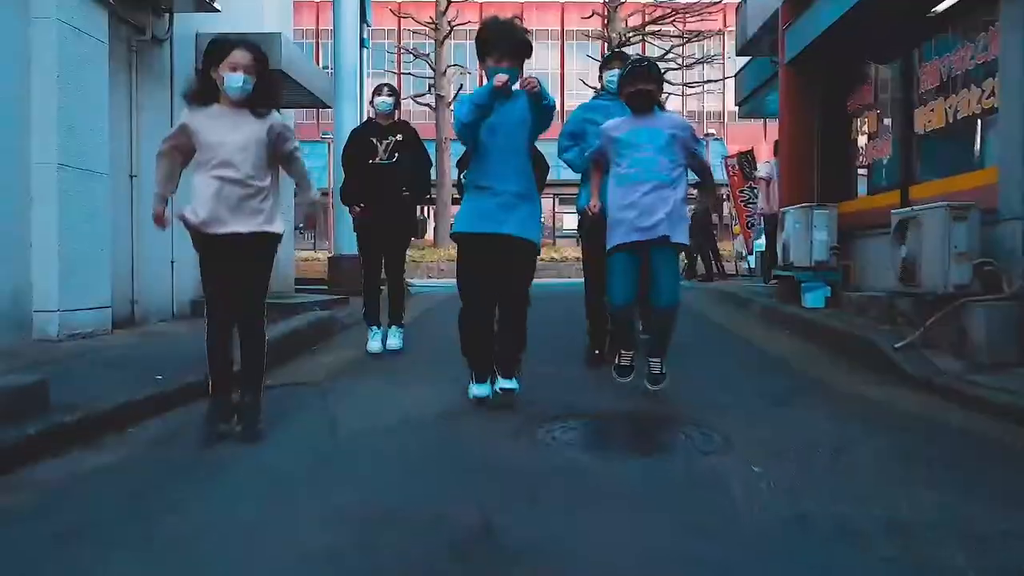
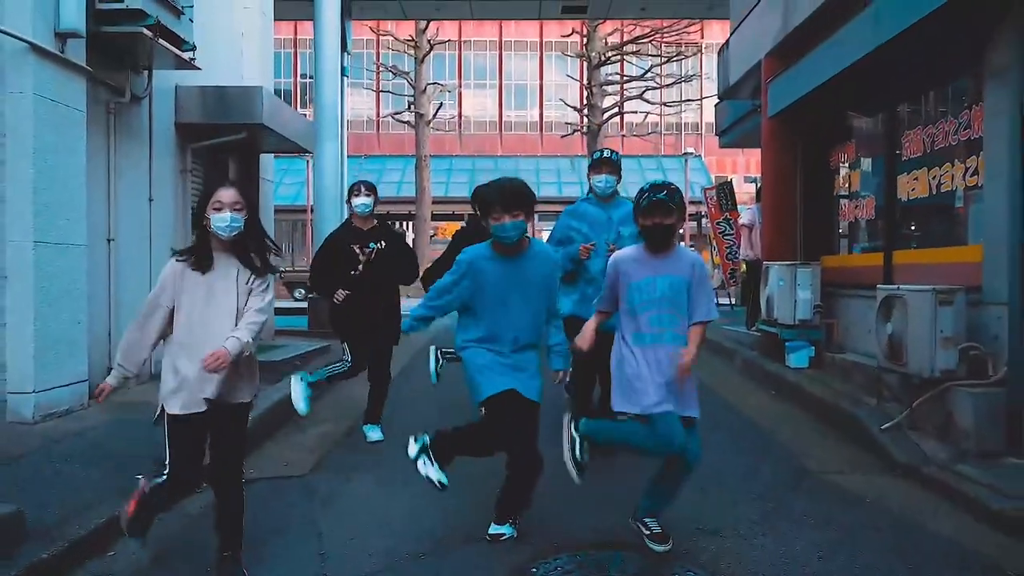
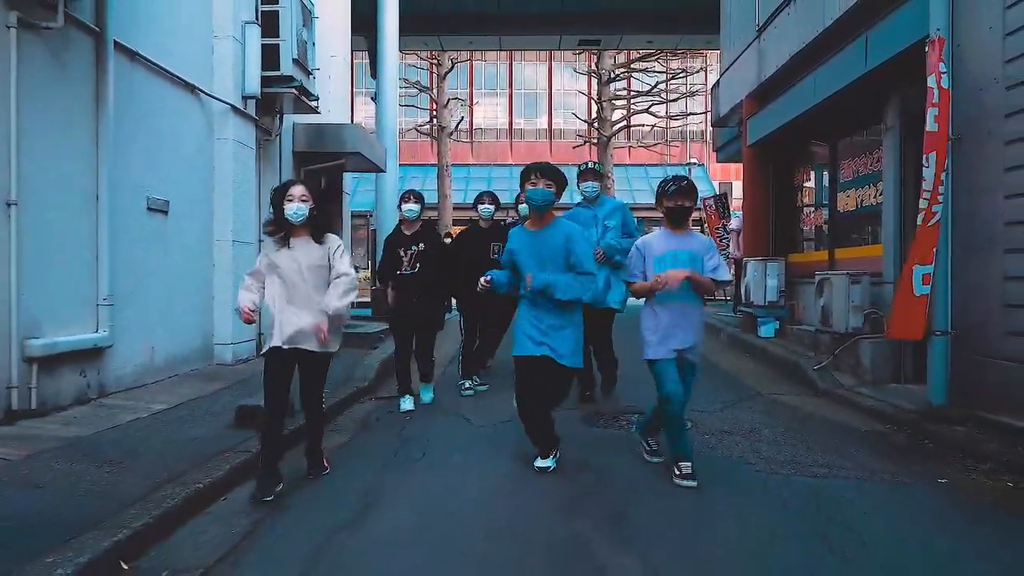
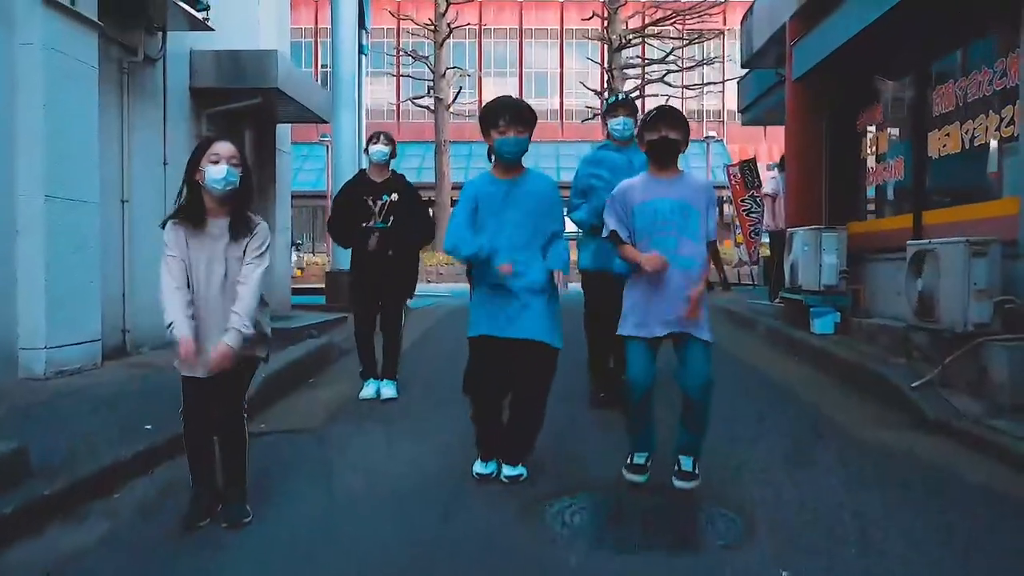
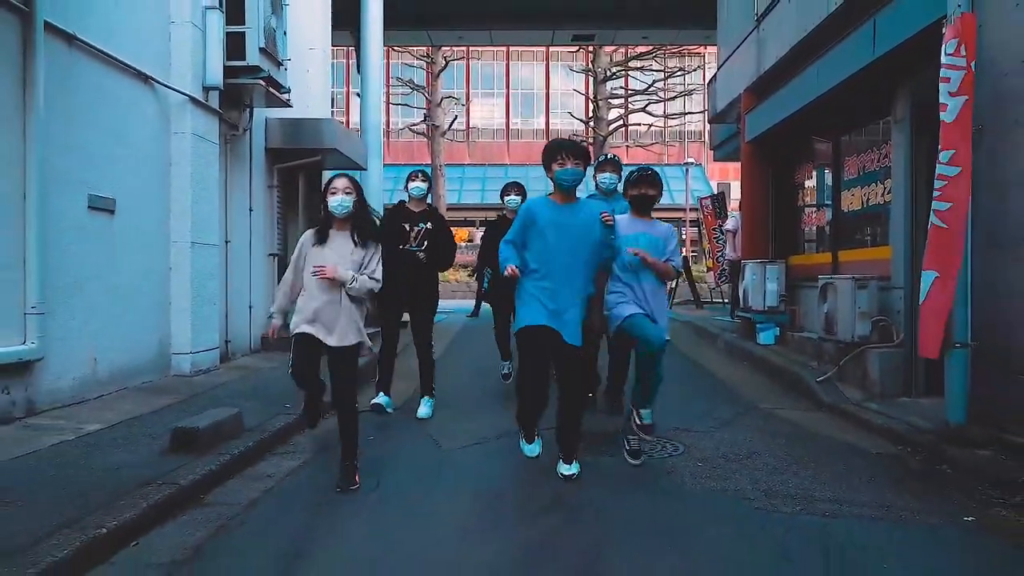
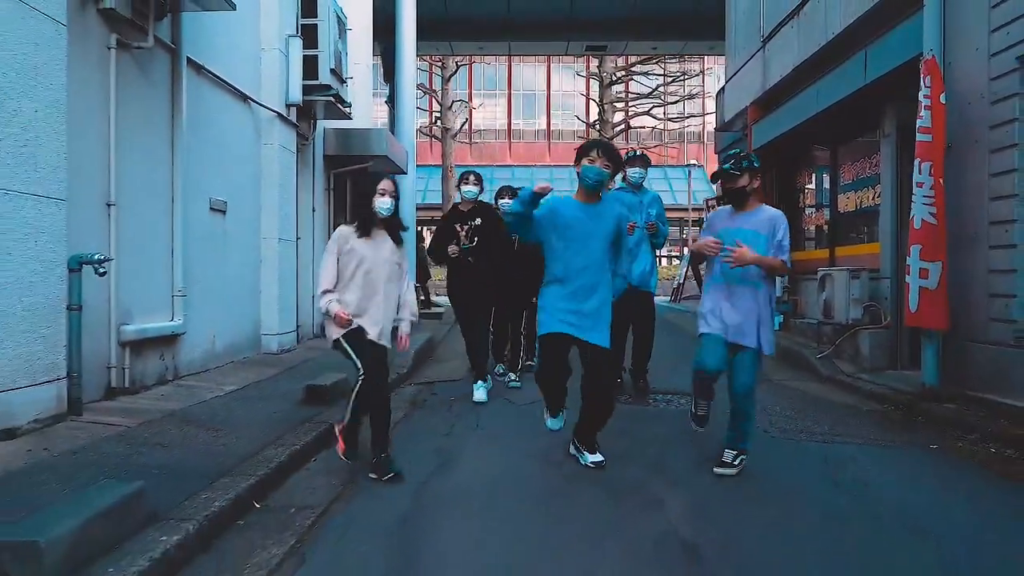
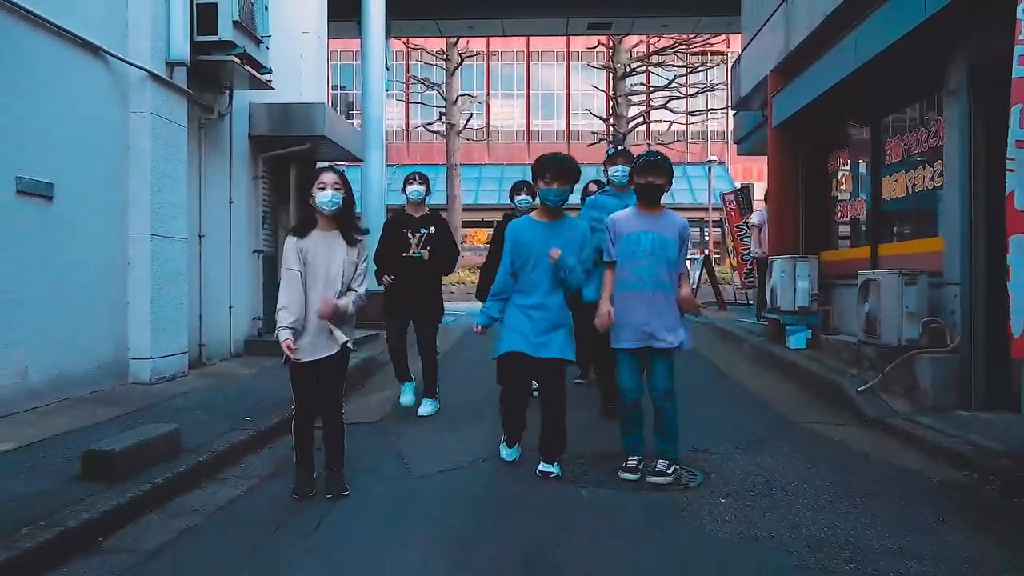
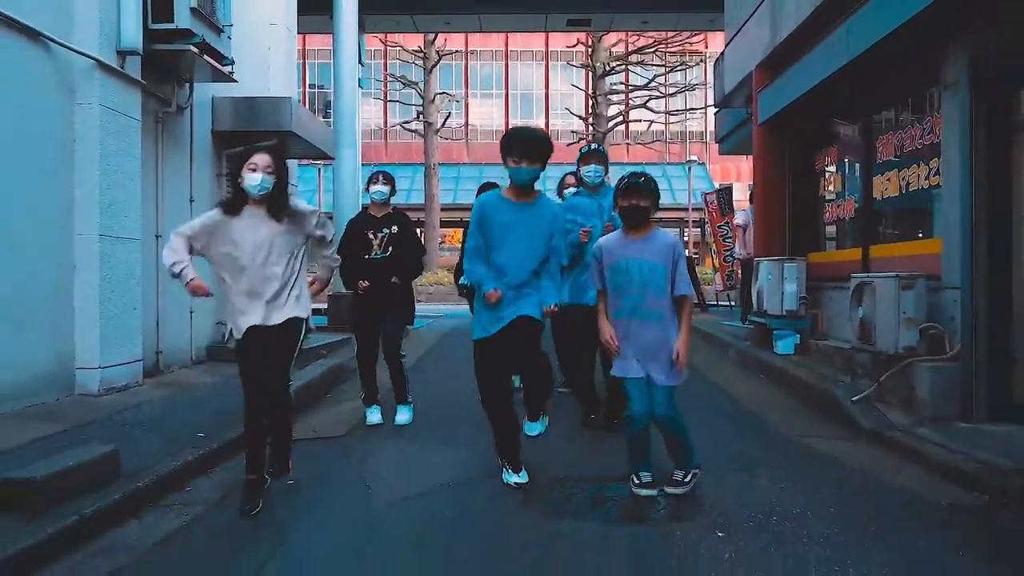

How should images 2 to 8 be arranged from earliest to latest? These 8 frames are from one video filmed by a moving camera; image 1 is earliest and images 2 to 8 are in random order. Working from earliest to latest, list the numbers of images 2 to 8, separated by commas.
4, 2, 8, 7, 5, 3, 6
